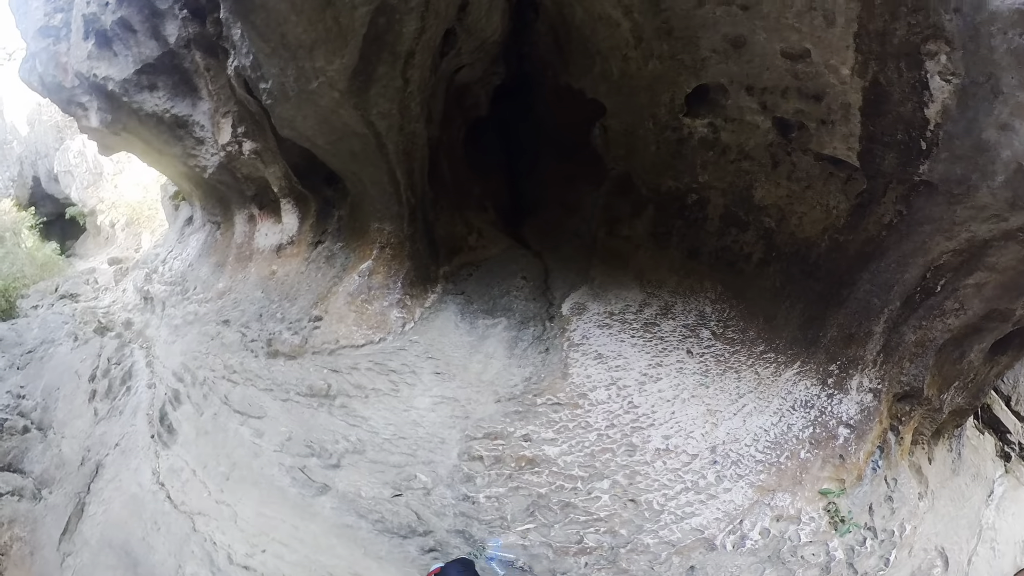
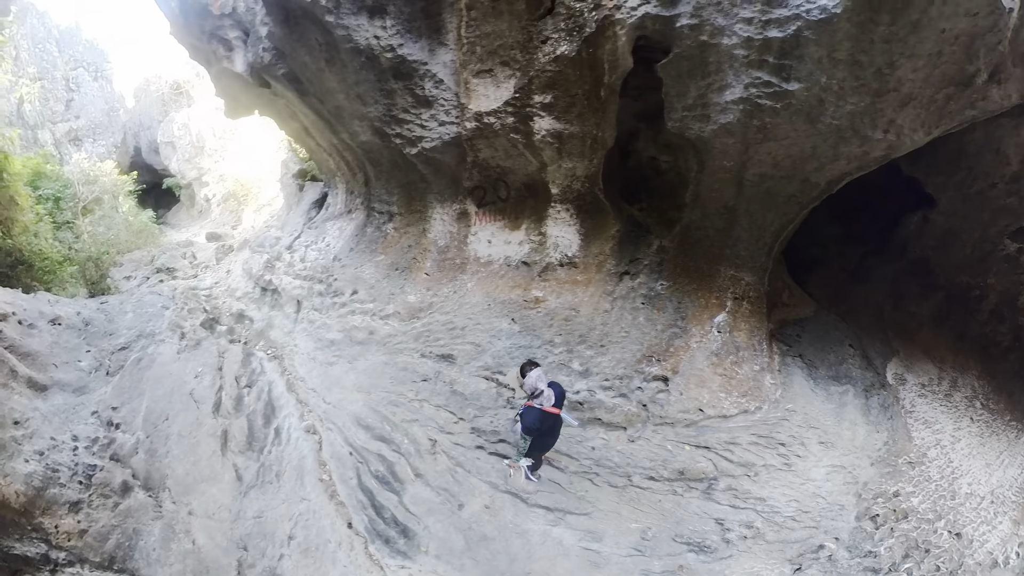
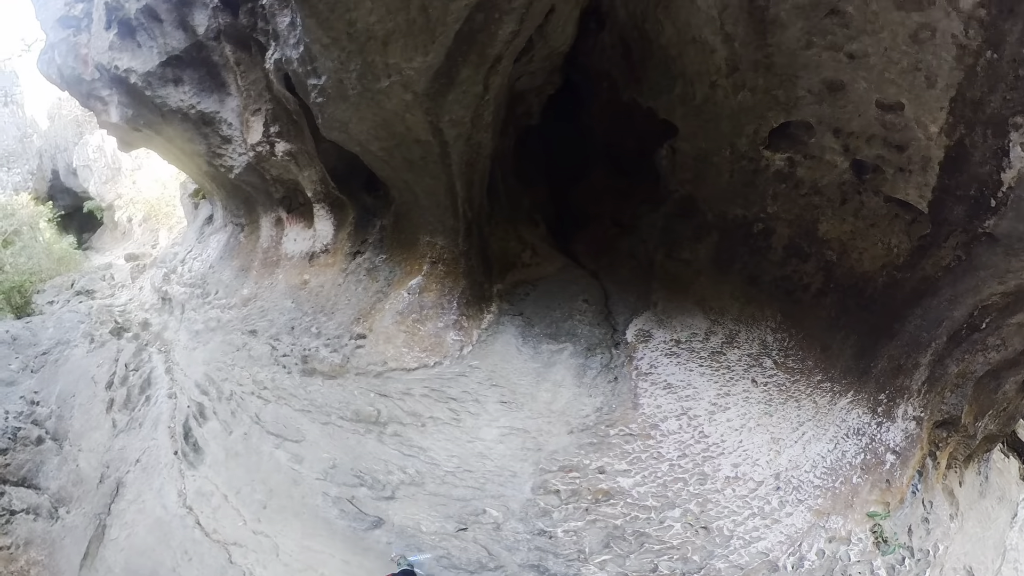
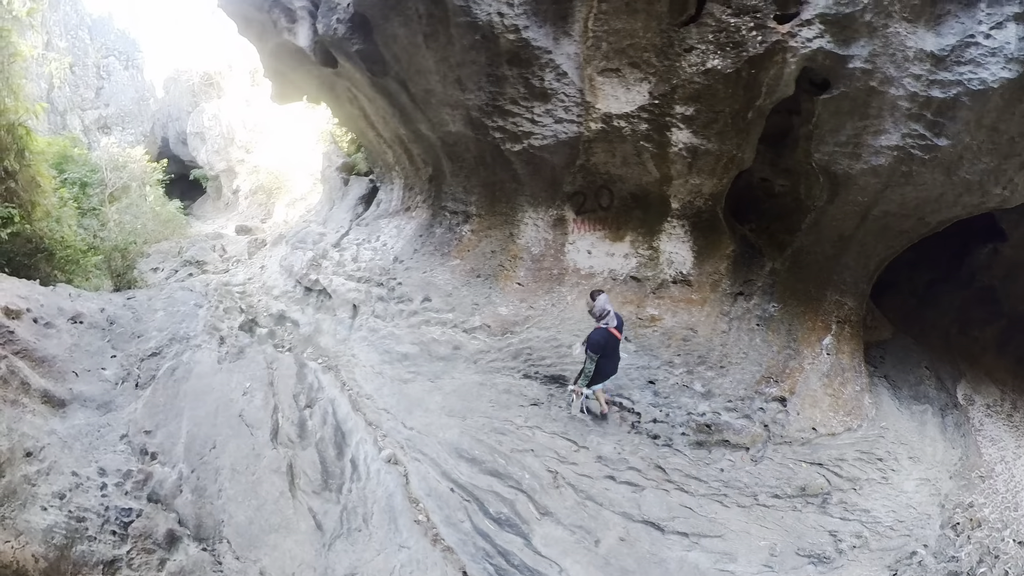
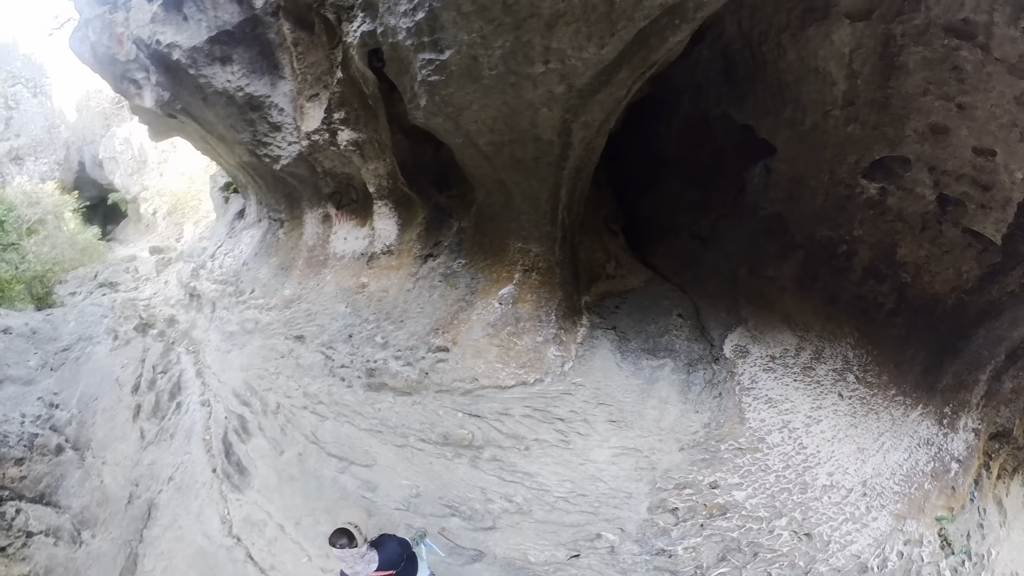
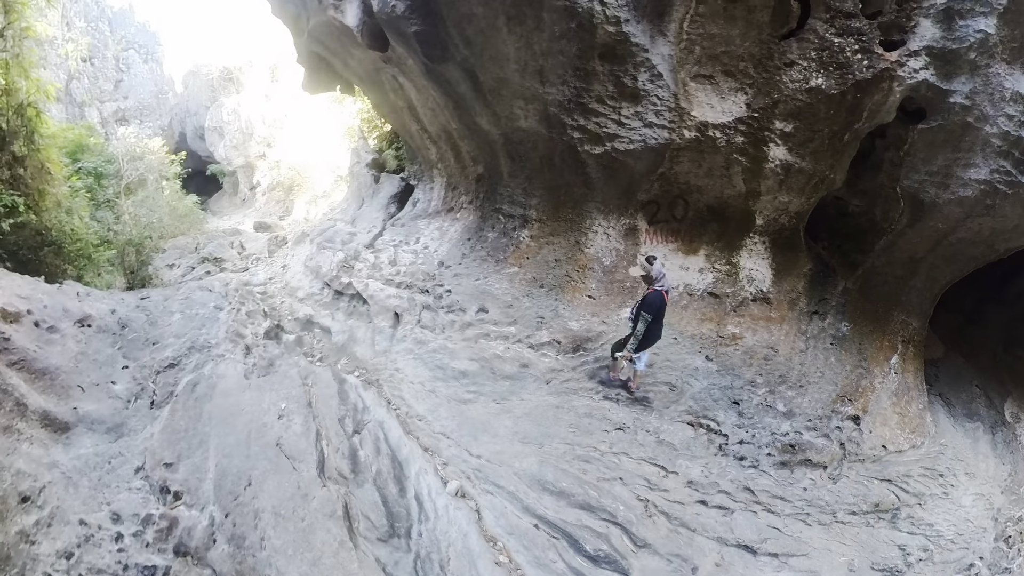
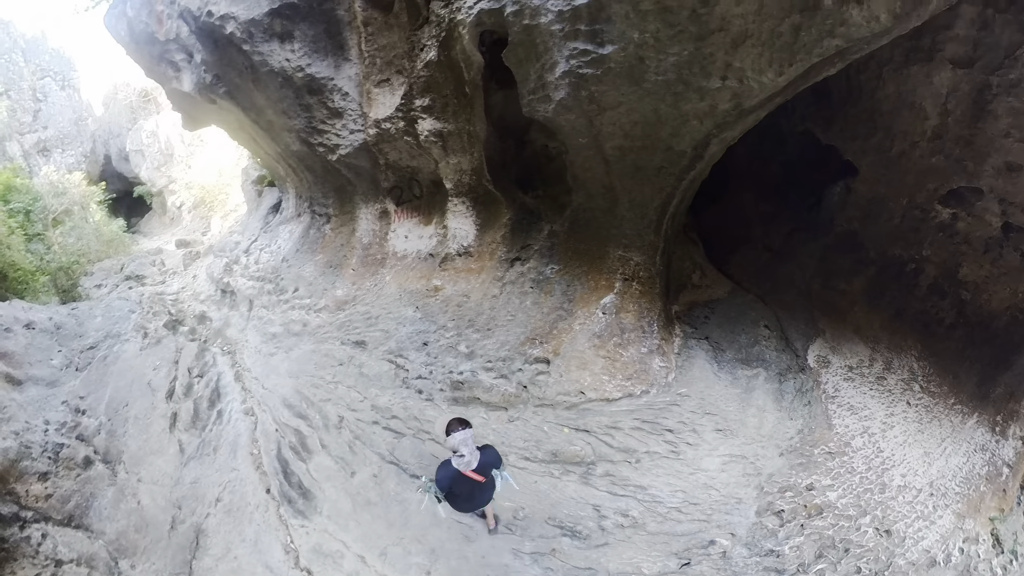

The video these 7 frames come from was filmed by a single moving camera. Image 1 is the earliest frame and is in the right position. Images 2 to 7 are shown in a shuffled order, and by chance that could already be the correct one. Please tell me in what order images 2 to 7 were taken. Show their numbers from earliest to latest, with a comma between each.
3, 5, 7, 2, 4, 6
